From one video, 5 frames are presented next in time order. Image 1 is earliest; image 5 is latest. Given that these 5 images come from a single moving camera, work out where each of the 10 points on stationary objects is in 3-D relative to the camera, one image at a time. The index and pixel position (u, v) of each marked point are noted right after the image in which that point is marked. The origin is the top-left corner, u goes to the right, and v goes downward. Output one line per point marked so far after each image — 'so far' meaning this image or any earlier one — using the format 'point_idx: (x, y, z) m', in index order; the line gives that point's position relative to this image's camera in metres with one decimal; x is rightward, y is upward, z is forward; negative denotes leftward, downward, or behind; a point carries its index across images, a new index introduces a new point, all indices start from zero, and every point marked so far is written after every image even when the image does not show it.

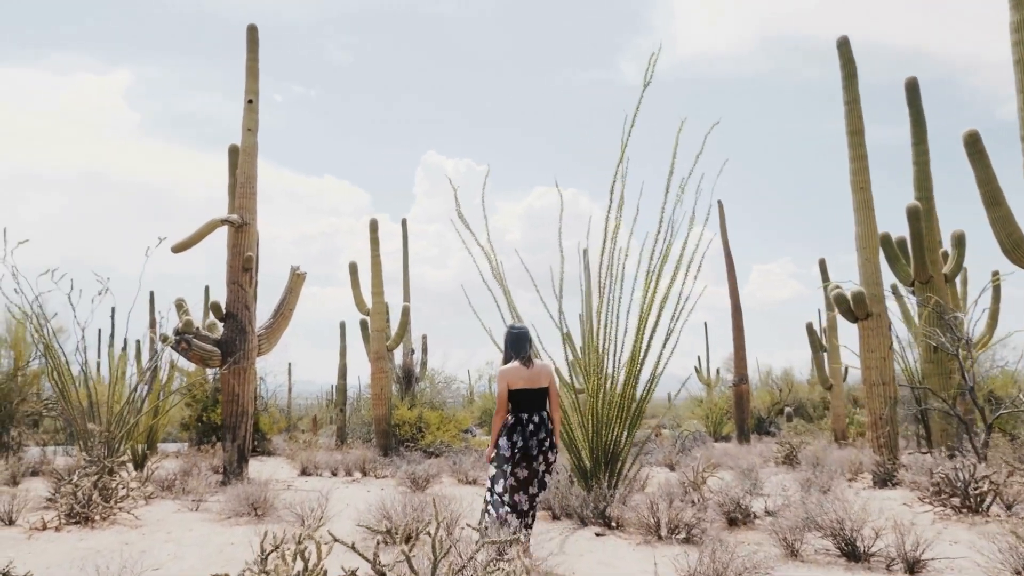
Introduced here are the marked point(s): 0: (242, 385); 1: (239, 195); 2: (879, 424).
0: (-3.5, -1.3, +9.1) m
1: (-3.7, +1.3, +9.6) m
2: (+4.4, -1.6, +8.5) m
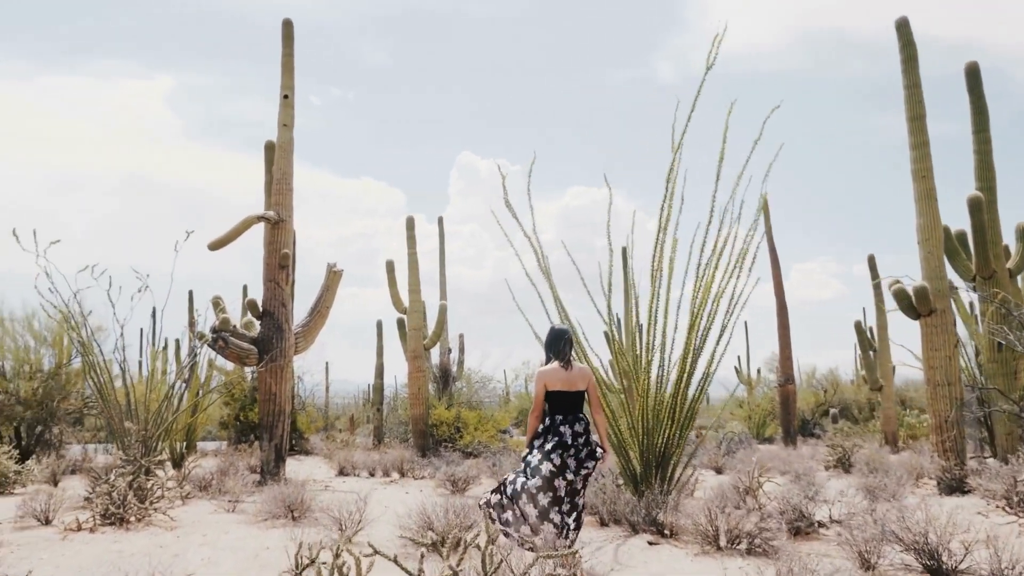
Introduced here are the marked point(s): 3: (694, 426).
0: (-3.0, -1.2, +9.0) m
1: (-3.2, +1.3, +9.5) m
2: (+4.9, -1.6, +7.9) m
3: (+1.4, -1.0, +5.3) m
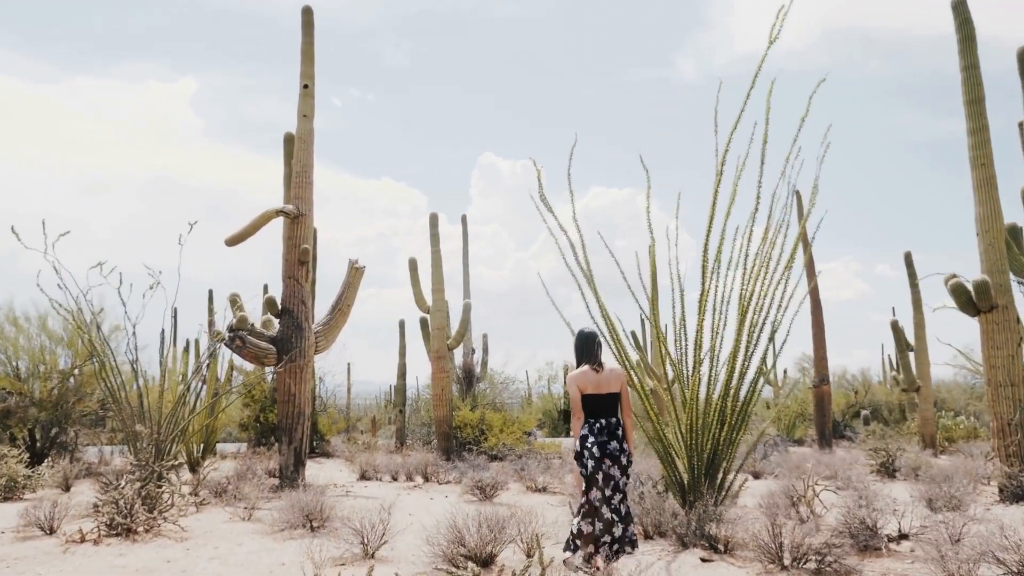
0: (-2.6, -1.2, +8.6) m
1: (-2.8, +1.3, +9.1) m
2: (+5.2, -1.5, +7.4) m
3: (+1.6, -1.0, +4.9) m
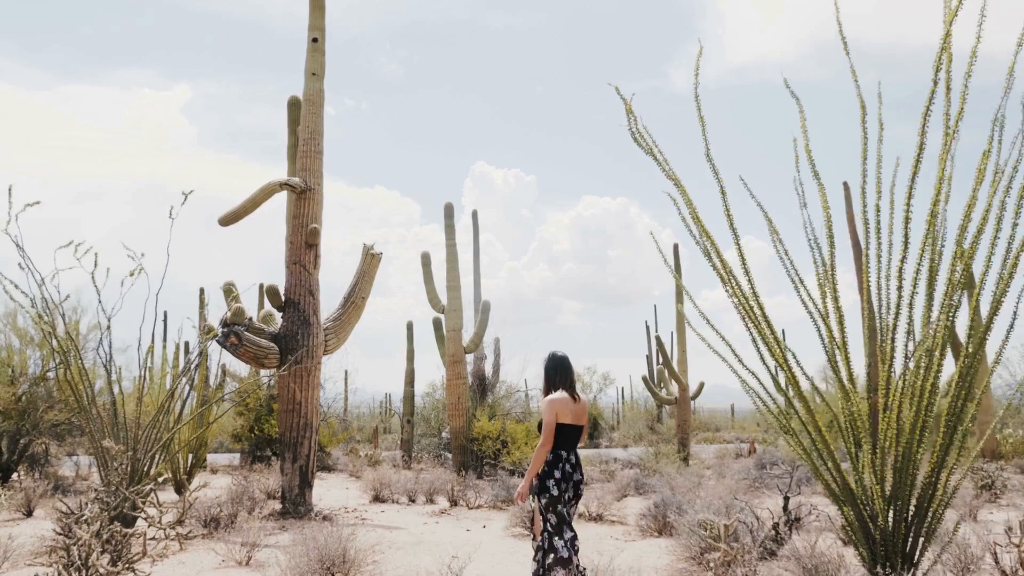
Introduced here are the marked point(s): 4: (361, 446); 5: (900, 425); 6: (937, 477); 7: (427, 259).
0: (-2.1, -1.1, +7.3) m
1: (-2.3, +1.5, +7.8) m
2: (+5.7, -1.4, +6.1) m
3: (+2.1, -0.8, +3.5) m
4: (-4.0, -4.2, +18.6) m
5: (+1.8, -0.6, +3.5) m
6: (+2.0, -0.9, +3.4) m
7: (-1.6, +0.6, +13.2) m
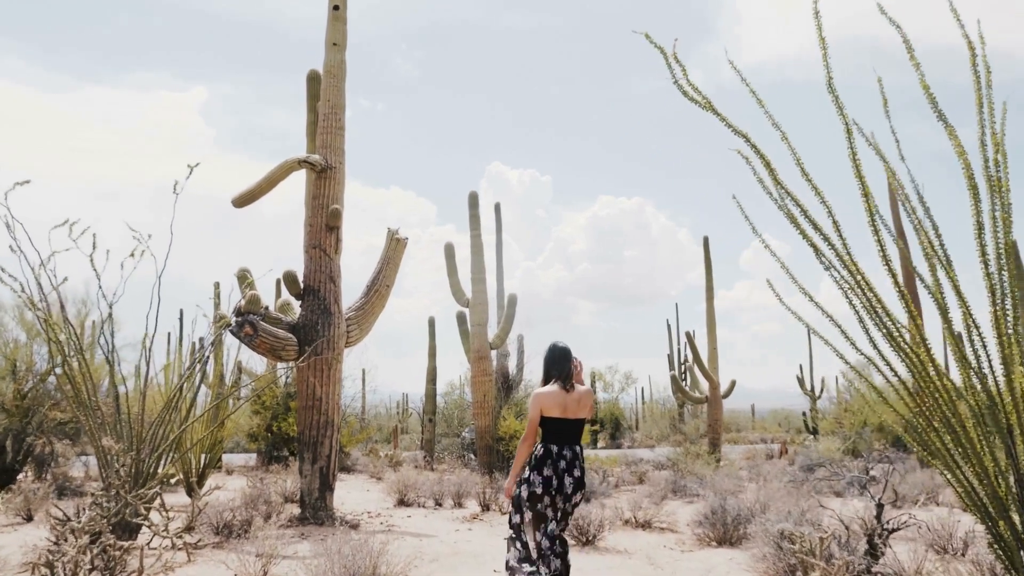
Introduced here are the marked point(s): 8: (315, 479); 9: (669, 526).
0: (-1.8, -0.9, +6.7) m
1: (-2.0, +1.6, +7.2) m
2: (+6.0, -1.2, +5.3) m
3: (+2.4, -0.7, +2.8) m
4: (-3.4, -4.0, +18.0) m
5: (+2.1, -0.5, +2.8) m
6: (+2.3, -0.8, +2.8) m
7: (-1.1, +0.7, +12.6) m
8: (-1.8, -1.8, +6.5) m
9: (+1.5, -2.2, +6.7) m
